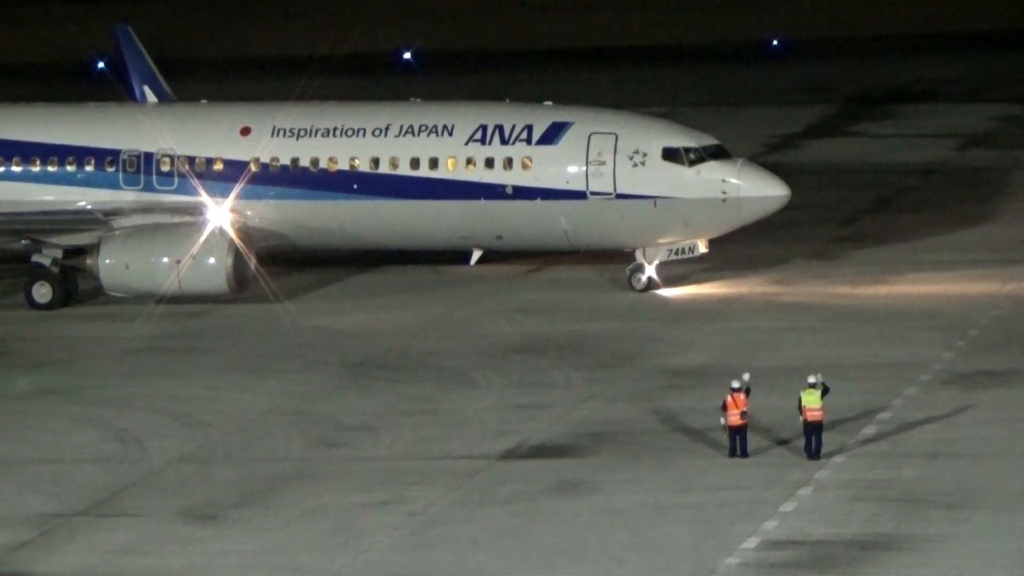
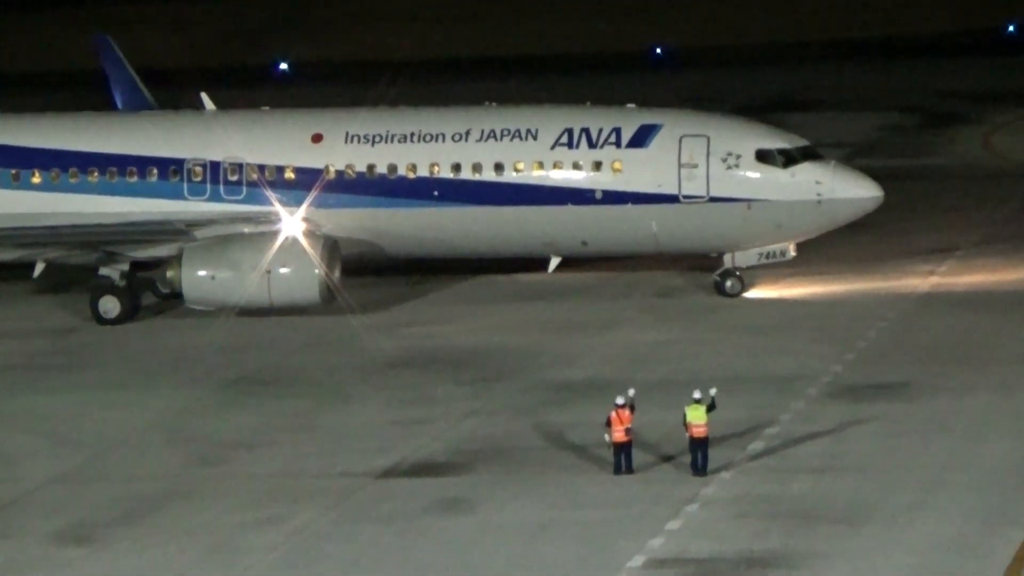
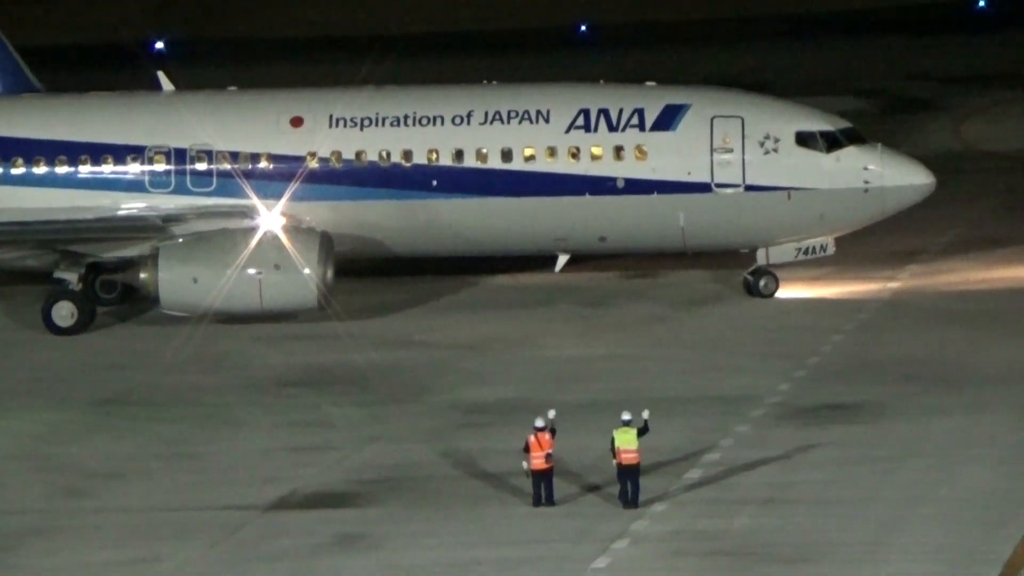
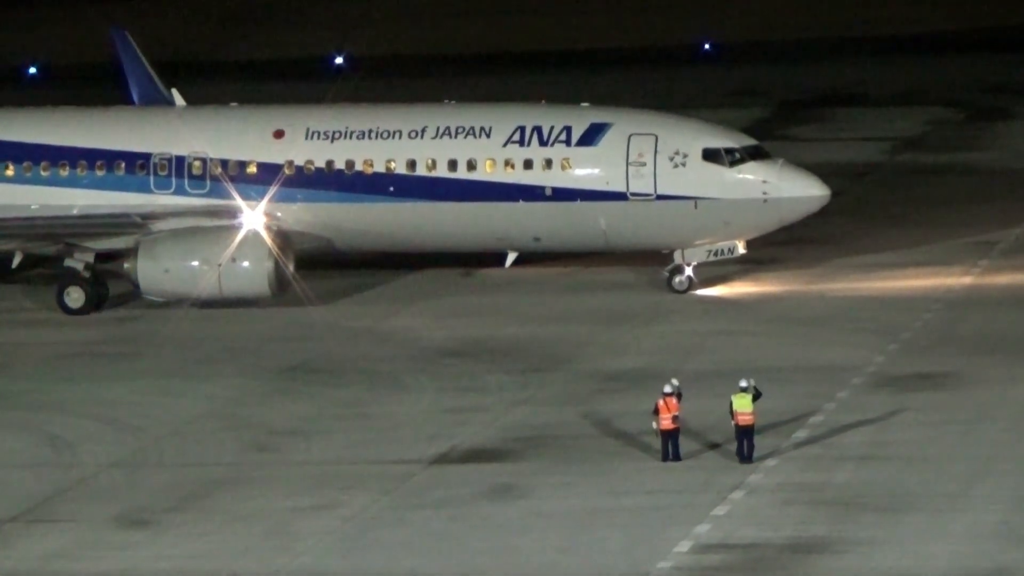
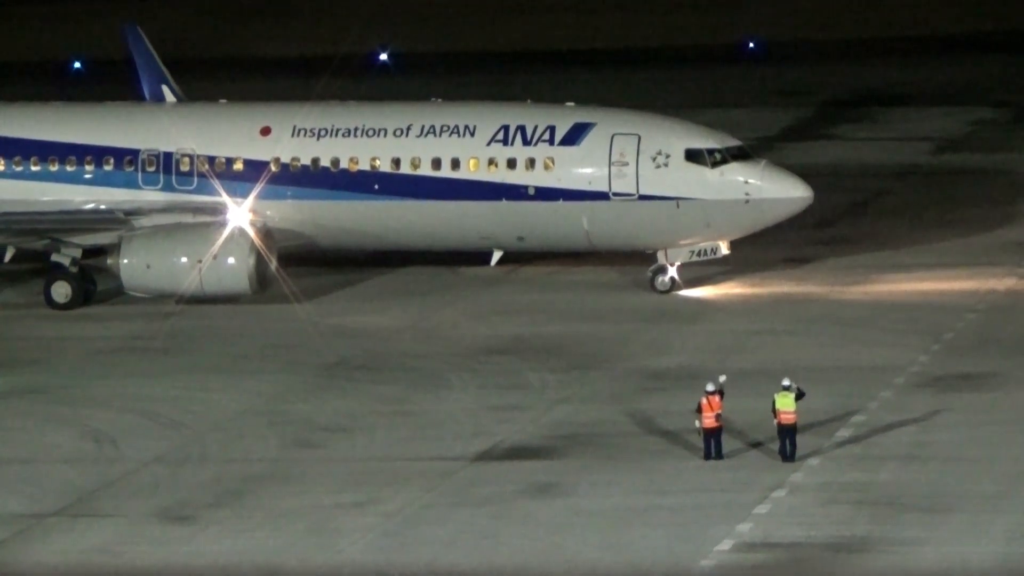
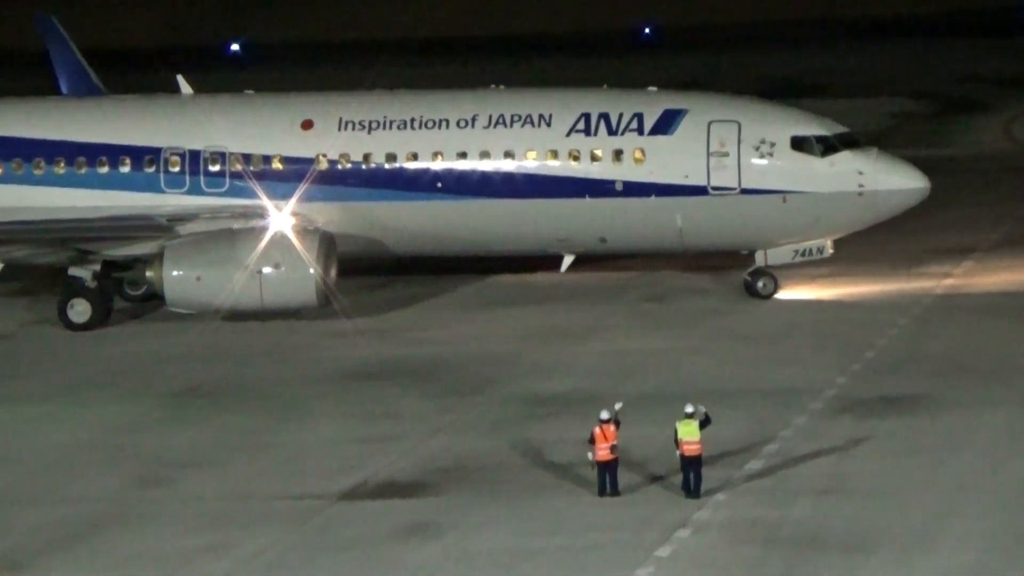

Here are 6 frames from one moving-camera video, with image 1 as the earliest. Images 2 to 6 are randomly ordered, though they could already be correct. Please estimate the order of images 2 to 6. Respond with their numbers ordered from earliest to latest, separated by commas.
5, 4, 2, 6, 3
